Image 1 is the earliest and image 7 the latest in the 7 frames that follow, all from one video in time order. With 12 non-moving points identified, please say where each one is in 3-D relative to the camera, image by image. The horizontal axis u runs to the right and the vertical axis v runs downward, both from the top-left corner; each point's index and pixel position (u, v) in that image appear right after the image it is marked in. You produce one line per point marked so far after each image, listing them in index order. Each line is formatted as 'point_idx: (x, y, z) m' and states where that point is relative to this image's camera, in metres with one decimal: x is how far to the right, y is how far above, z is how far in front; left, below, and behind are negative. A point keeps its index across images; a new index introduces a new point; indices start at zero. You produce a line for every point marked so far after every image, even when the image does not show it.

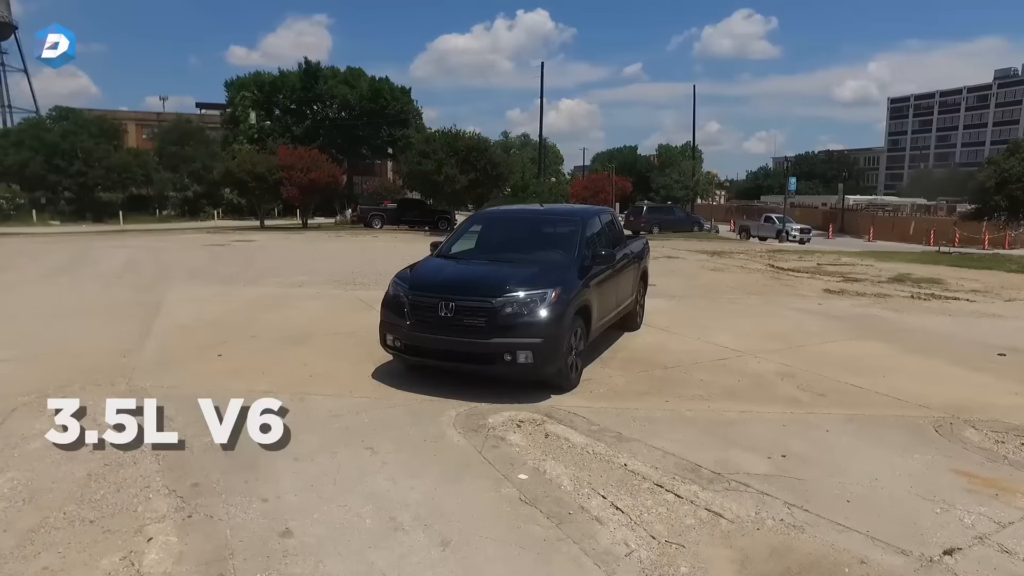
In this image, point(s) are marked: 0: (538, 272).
0: (+0.3, +0.2, +6.6) m
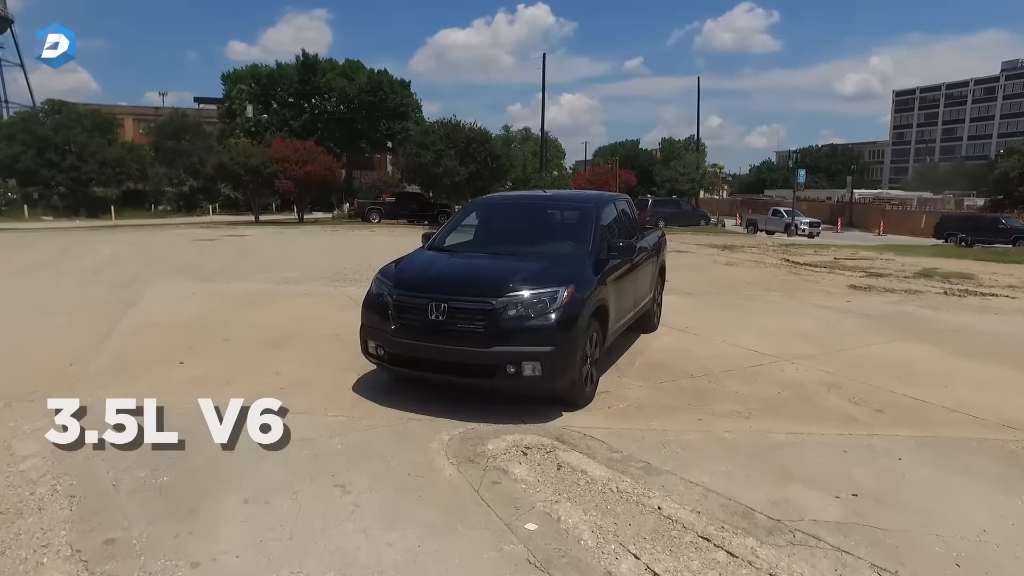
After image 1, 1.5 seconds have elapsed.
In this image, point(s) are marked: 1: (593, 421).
0: (+0.3, +0.2, +5.6) m
1: (+0.7, -1.1, +5.3) m
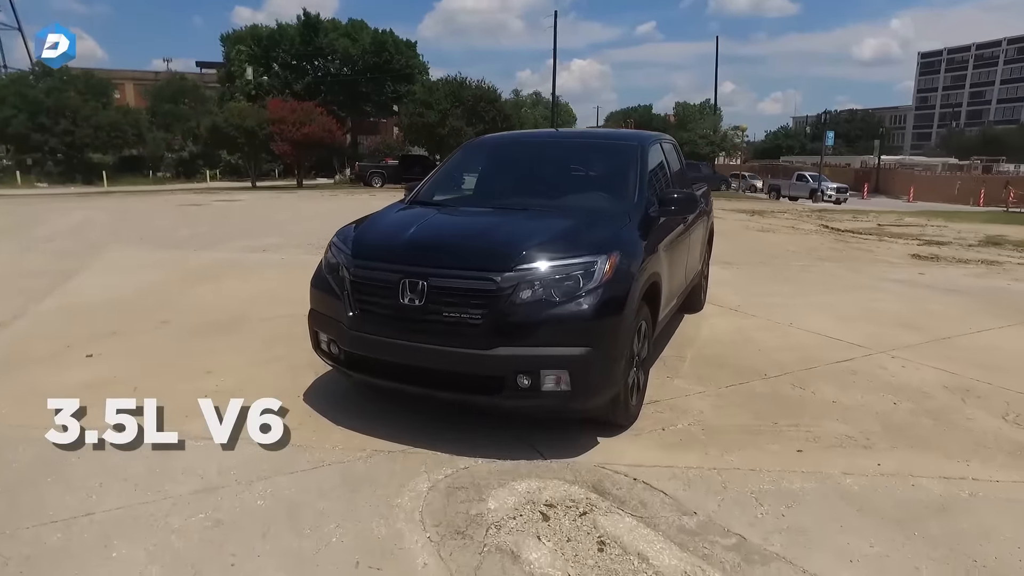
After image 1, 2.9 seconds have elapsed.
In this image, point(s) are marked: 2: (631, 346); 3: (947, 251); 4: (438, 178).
0: (+0.4, +0.4, +3.8) m
1: (+0.8, -1.0, +3.6) m
2: (+0.7, -0.4, +3.7) m
3: (+9.0, +0.8, +12.8) m
4: (-0.6, +0.9, +5.1) m
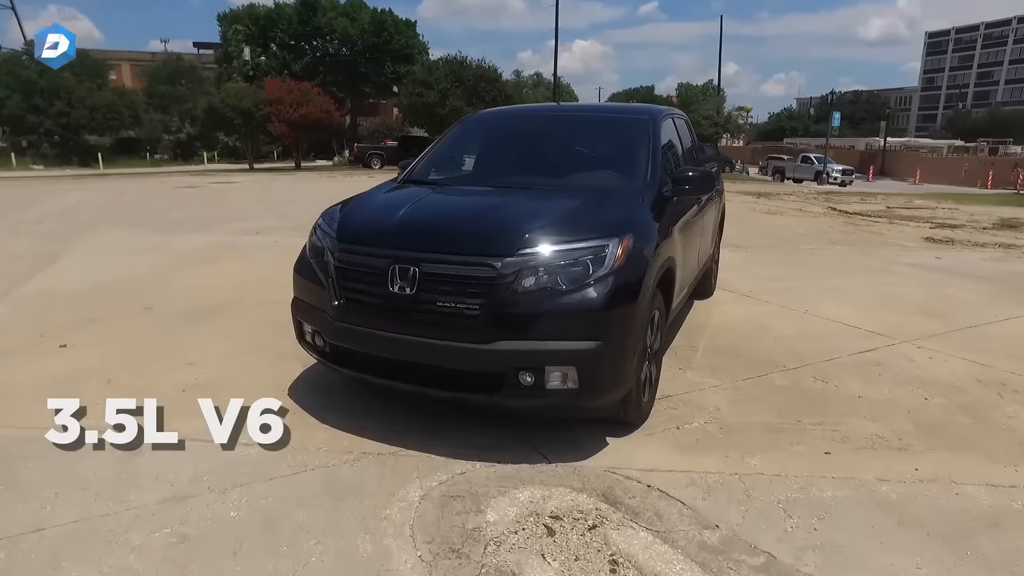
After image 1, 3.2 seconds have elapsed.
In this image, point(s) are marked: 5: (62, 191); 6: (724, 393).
0: (+0.4, +0.5, +3.5) m
1: (+0.8, -0.9, +3.3) m
2: (+0.7, -0.3, +3.4) m
3: (+9.1, +1.1, +12.4) m
4: (-0.6, +1.0, +4.7) m
5: (-14.4, +3.1, +19.8) m
6: (+1.4, -0.7, +4.1) m
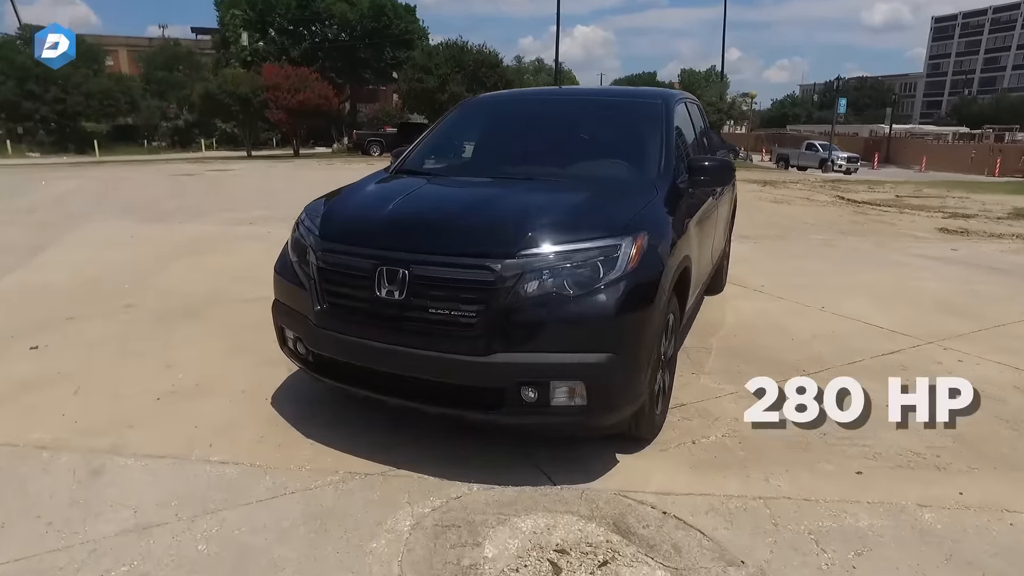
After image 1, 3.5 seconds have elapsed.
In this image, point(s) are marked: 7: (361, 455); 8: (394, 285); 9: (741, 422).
0: (+0.4, +0.5, +3.2) m
1: (+0.8, -0.9, +3.0) m
2: (+0.7, -0.3, +3.1) m
3: (+9.1, +1.2, +12.1) m
4: (-0.6, +1.0, +4.4) m
5: (-14.4, +3.4, +19.4) m
6: (+1.4, -0.7, +3.8) m
7: (-0.8, -0.8, +3.1) m
8: (-0.5, 0.0, +2.8) m
9: (+1.3, -0.8, +3.6) m
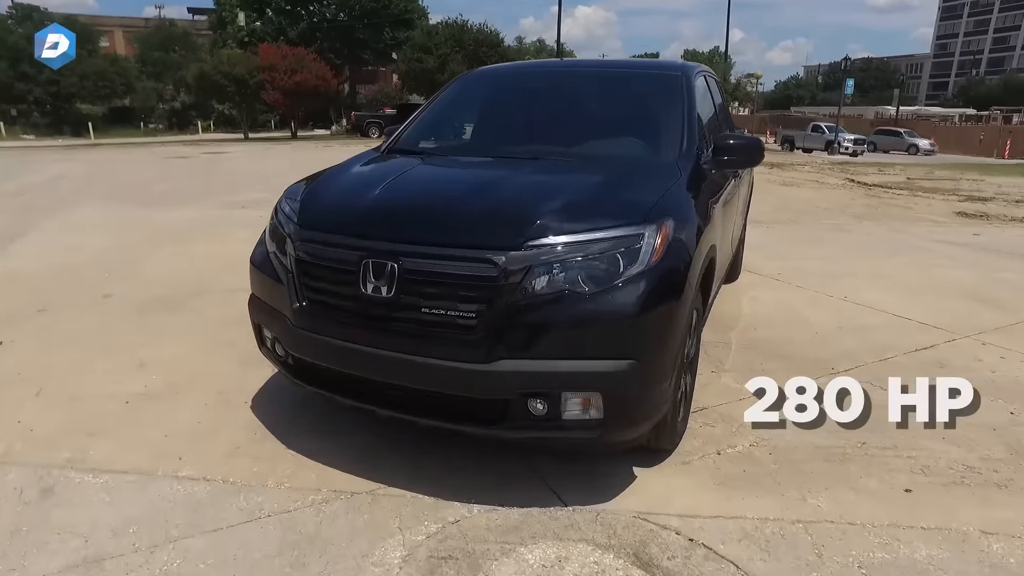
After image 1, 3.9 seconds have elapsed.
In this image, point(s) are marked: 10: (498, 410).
0: (+0.4, +0.5, +2.8) m
1: (+0.8, -0.9, +2.7) m
2: (+0.8, -0.3, +2.7) m
3: (+9.1, +1.5, +11.7) m
4: (-0.6, +1.1, +4.0) m
5: (-14.3, +3.9, +19.0) m
6: (+1.4, -0.7, +3.5) m
7: (-0.7, -0.8, +2.8) m
8: (-0.5, 0.0, +2.4) m
9: (+1.4, -0.7, +3.3) m
10: (-0.1, -0.5, +2.4) m
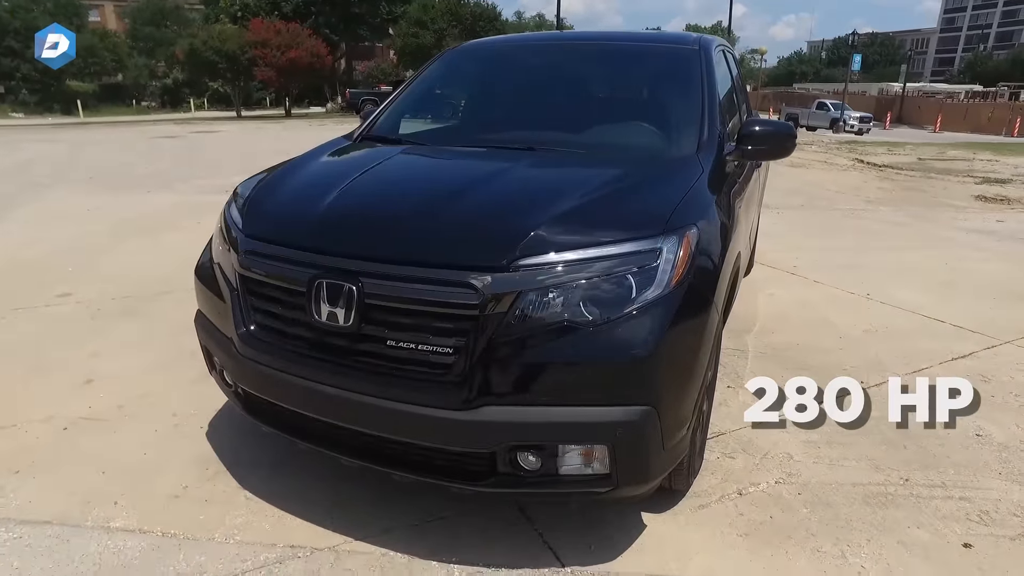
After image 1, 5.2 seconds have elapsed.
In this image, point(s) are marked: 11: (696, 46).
0: (+0.4, +0.4, +2.3) m
1: (+0.8, -1.0, +2.3) m
2: (+0.7, -0.3, +2.3) m
3: (+9.1, +1.8, +11.2) m
4: (-0.6, +1.1, +3.5) m
5: (-14.4, +4.3, +18.4) m
6: (+1.4, -0.7, +3.1) m
7: (-0.8, -0.9, +2.4) m
8: (-0.6, -0.1, +2.0) m
9: (+1.3, -0.8, +2.9) m
10: (-0.1, -0.5, +2.0) m
11: (+1.0, +1.3, +3.5) m
